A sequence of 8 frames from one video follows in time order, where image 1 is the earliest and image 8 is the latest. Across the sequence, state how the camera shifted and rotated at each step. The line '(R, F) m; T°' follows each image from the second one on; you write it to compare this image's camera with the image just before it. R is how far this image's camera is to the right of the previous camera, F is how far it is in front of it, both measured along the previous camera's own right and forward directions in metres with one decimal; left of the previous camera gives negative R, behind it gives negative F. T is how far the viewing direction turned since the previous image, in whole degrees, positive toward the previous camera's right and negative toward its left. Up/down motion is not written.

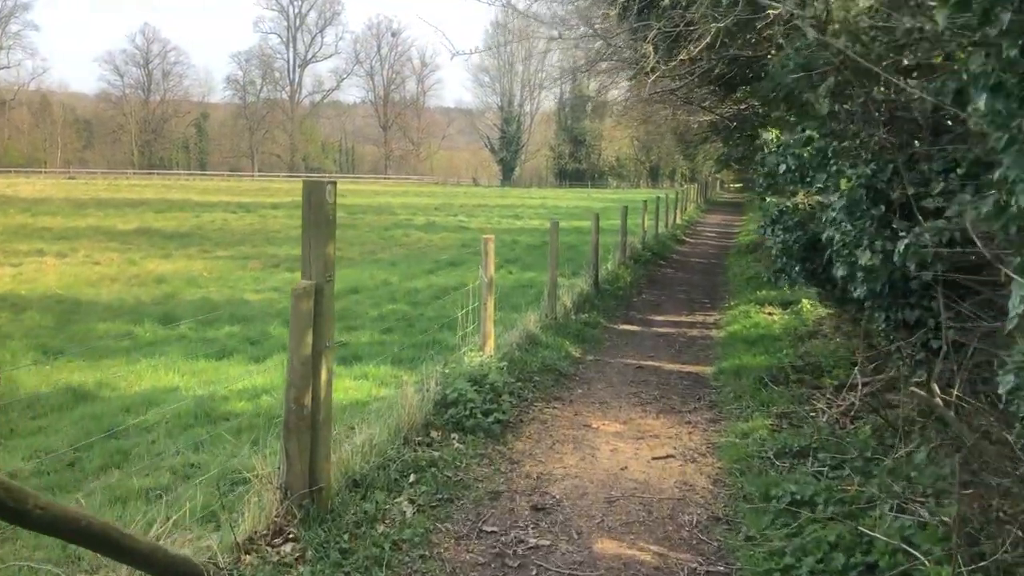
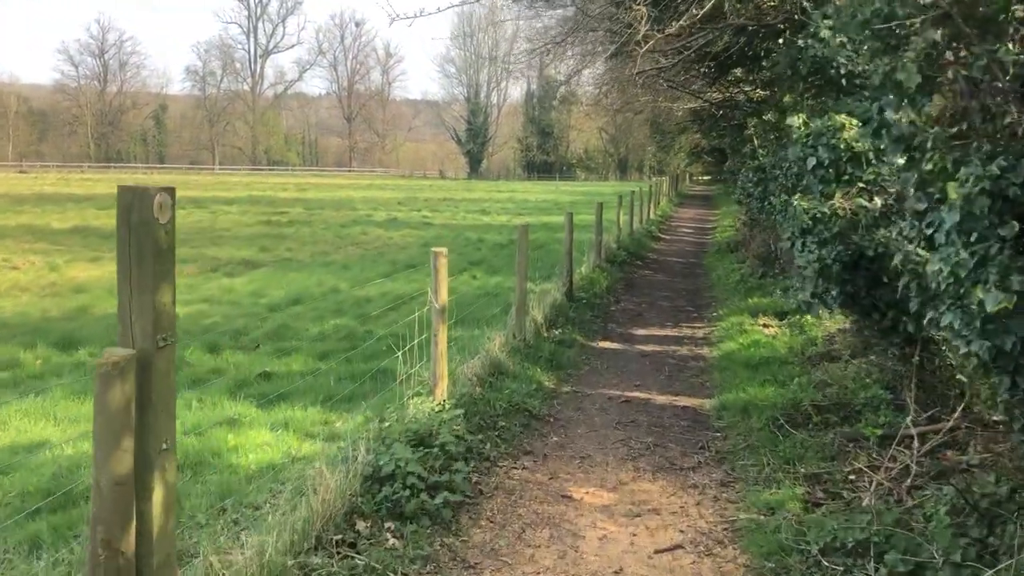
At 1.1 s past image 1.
(+0.1, +1.5) m; +2°
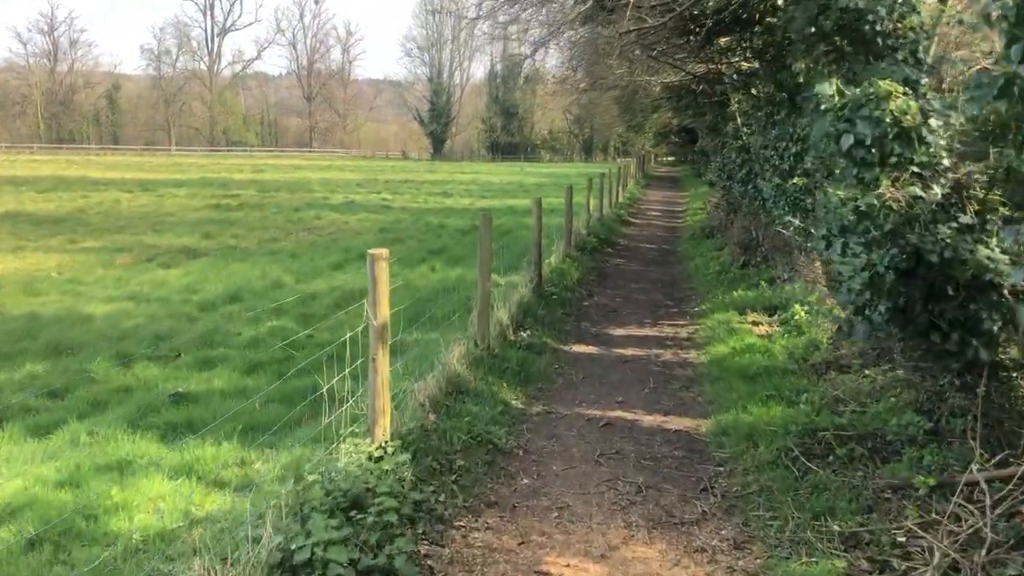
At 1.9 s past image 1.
(0.0, +1.2) m; +2°
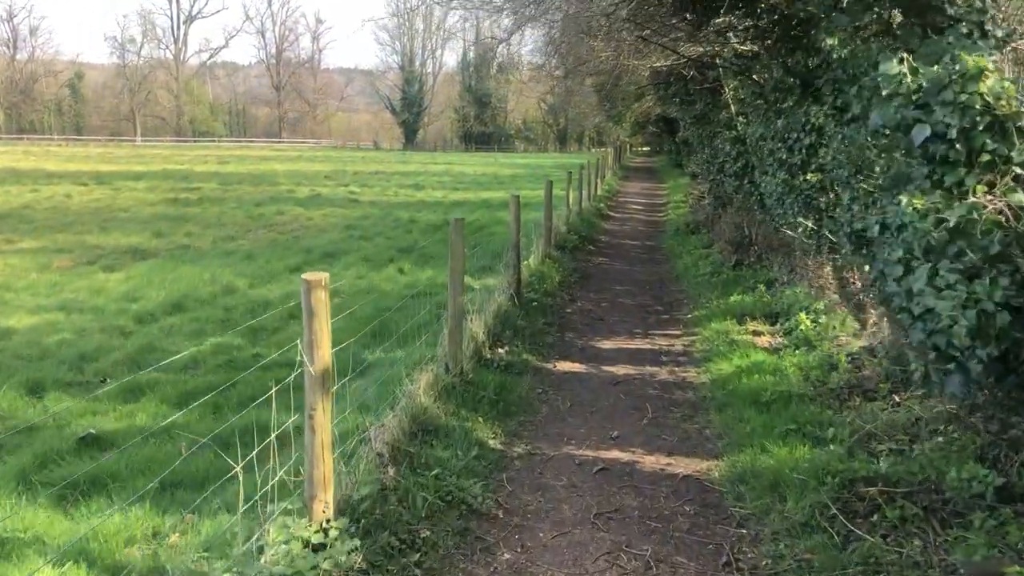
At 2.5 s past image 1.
(0.0, +1.0) m; +2°
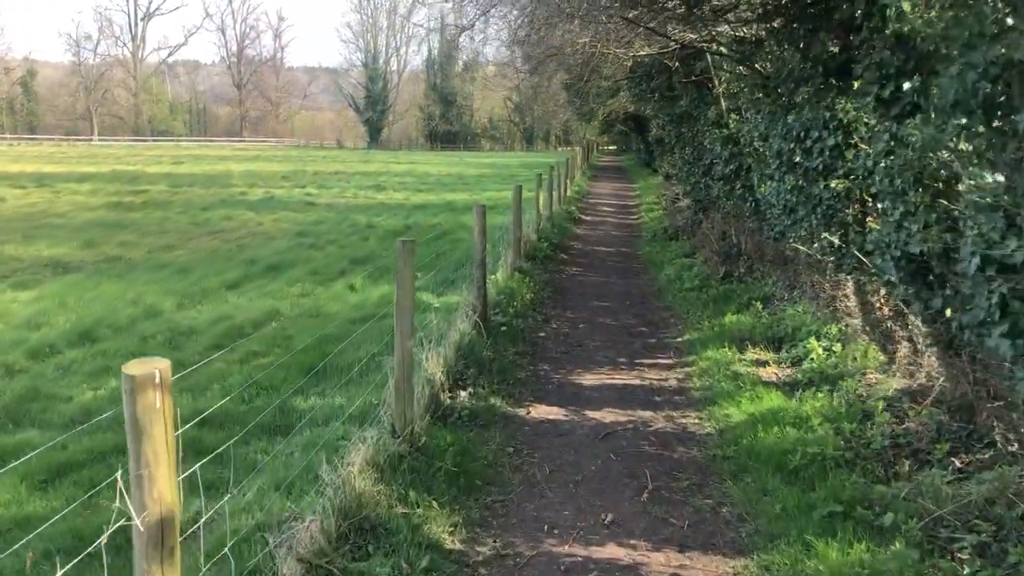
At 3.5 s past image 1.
(0.0, +1.3) m; +2°
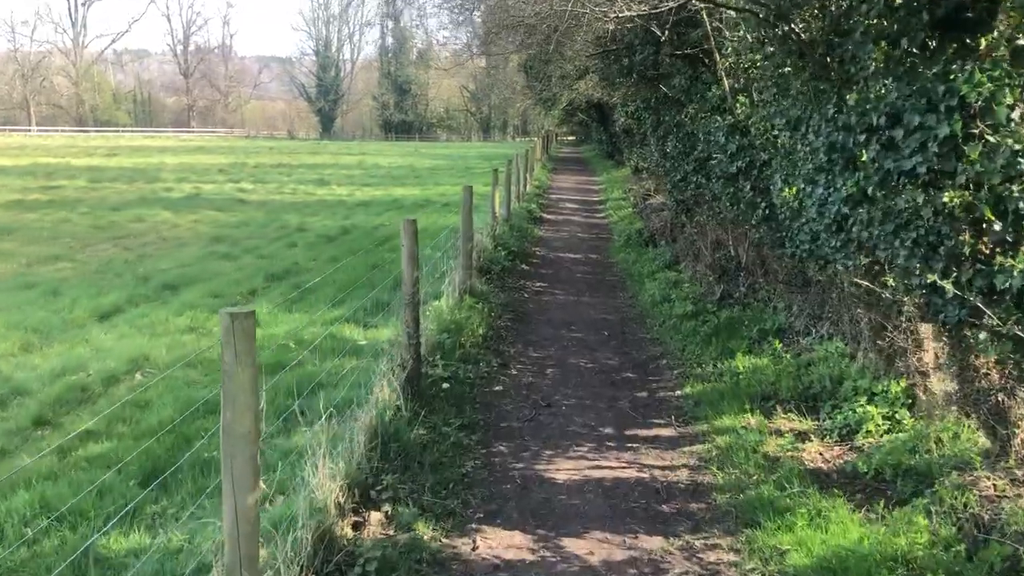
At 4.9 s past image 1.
(+0.1, +2.2) m; +2°
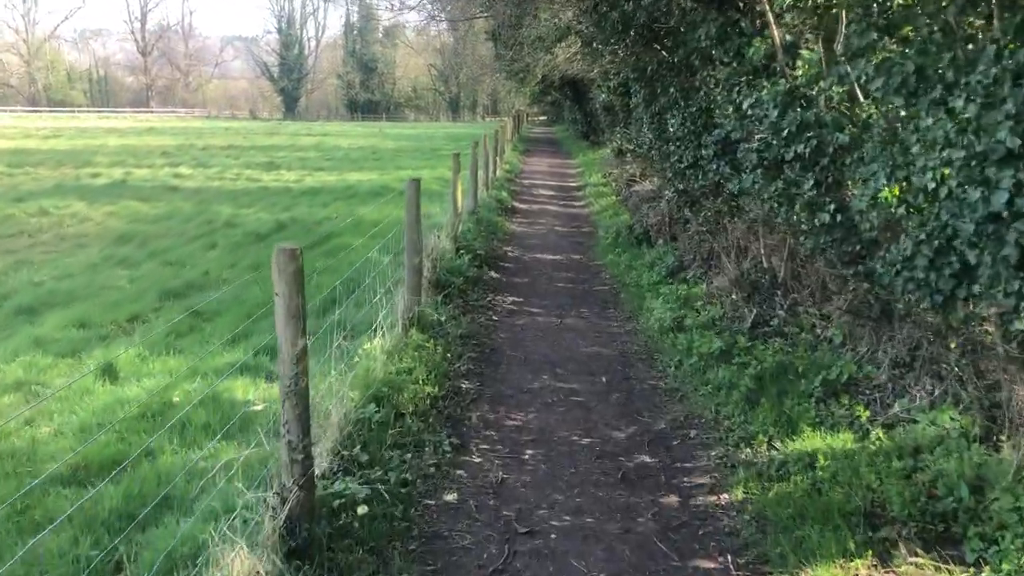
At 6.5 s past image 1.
(+0.1, +2.4) m; +2°
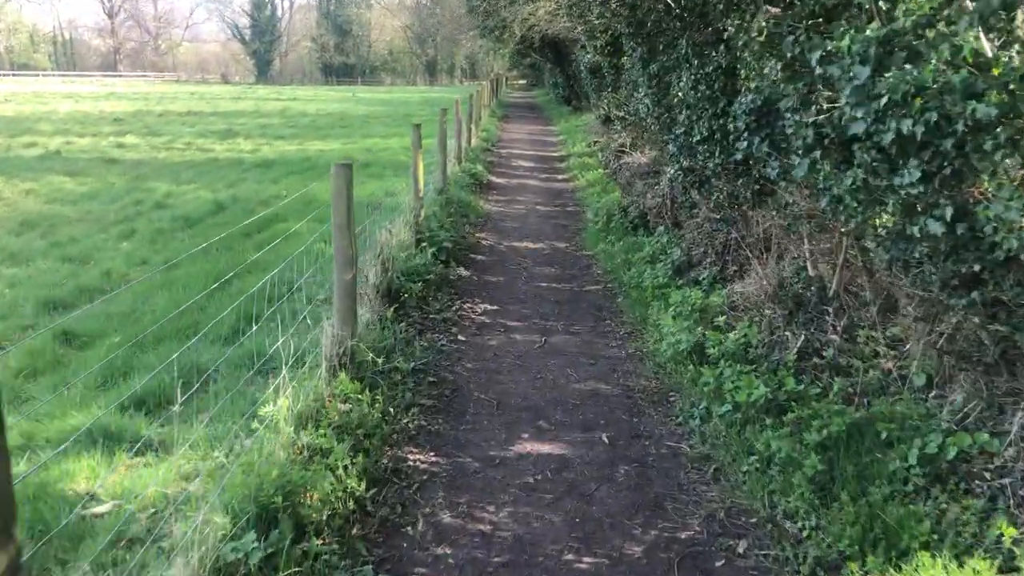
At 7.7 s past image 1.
(+0.1, +1.8) m; +1°
